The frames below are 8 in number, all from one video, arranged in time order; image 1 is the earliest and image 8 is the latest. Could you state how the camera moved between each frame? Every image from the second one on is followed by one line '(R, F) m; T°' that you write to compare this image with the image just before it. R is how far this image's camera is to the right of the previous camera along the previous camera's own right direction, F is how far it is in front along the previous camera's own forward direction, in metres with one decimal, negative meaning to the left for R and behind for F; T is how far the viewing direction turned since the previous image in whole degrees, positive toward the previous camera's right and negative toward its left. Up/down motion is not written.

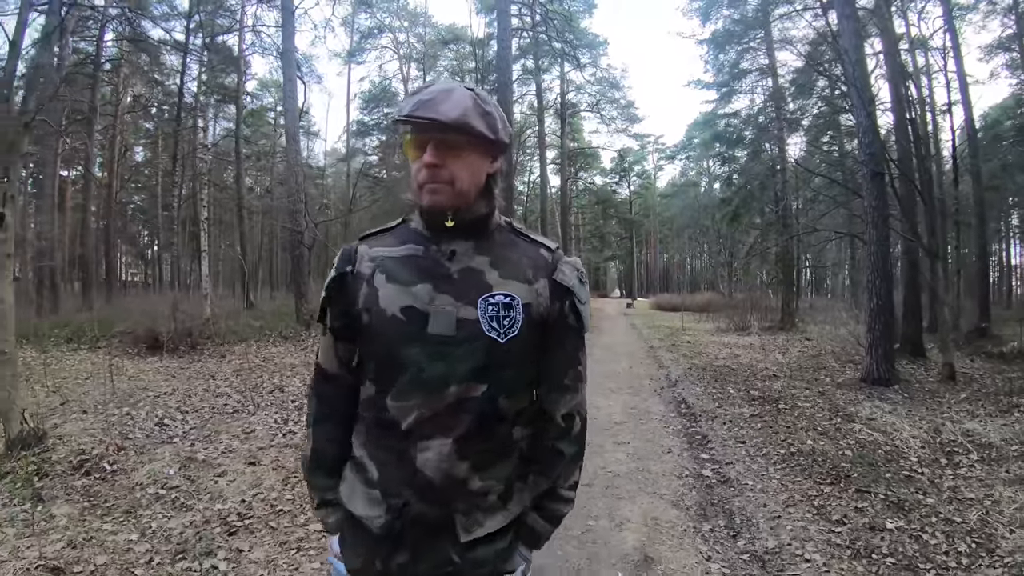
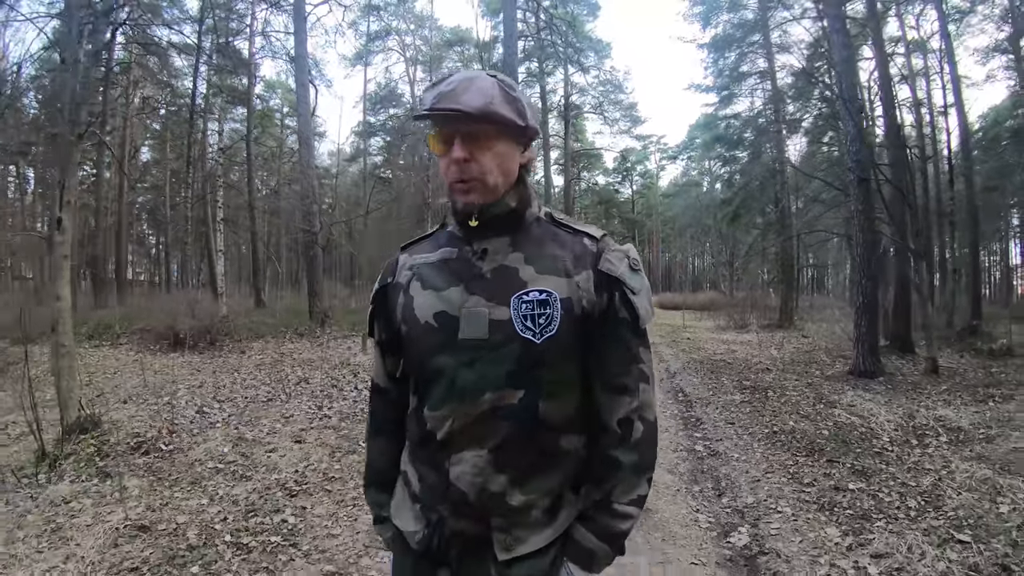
(-0.1, -0.6) m; 0°
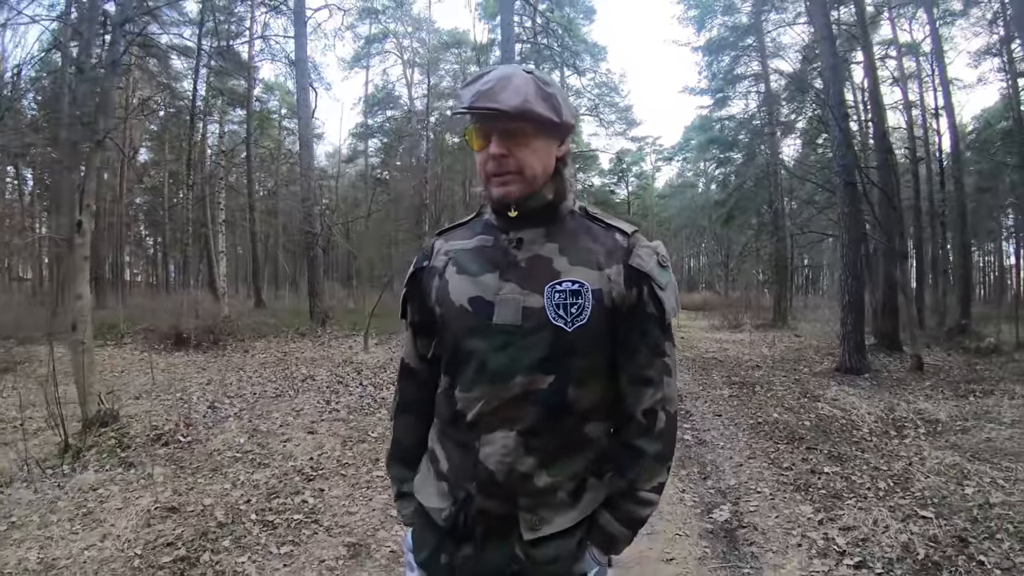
(0.0, -0.3) m; 0°
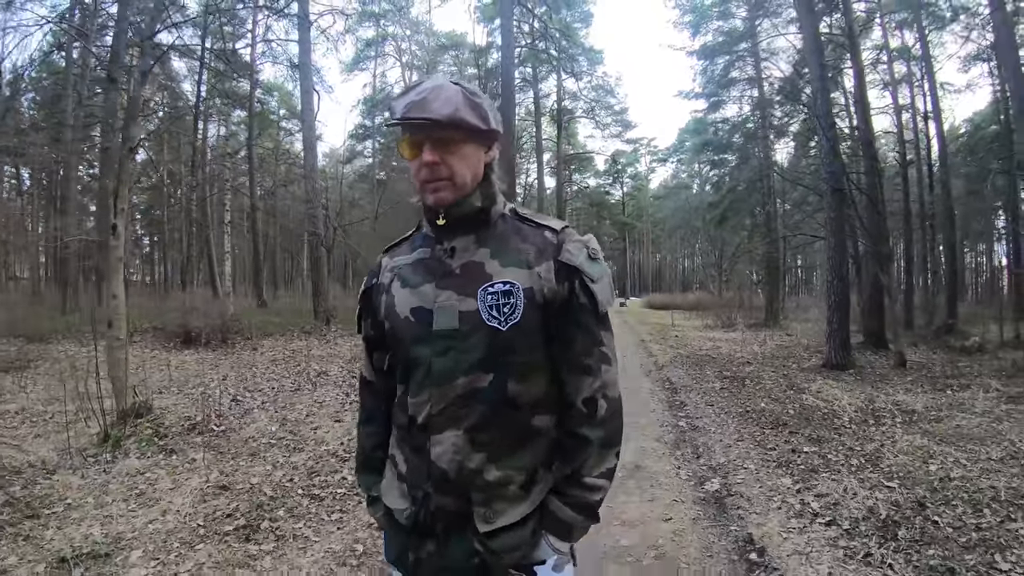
(-0.1, -0.5) m; +1°
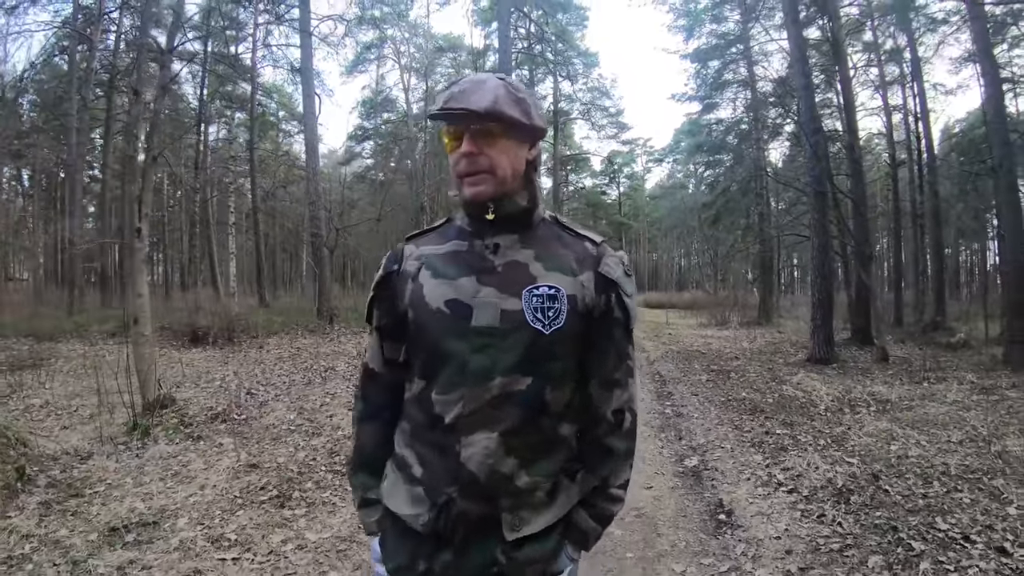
(0.0, -0.5) m; 0°
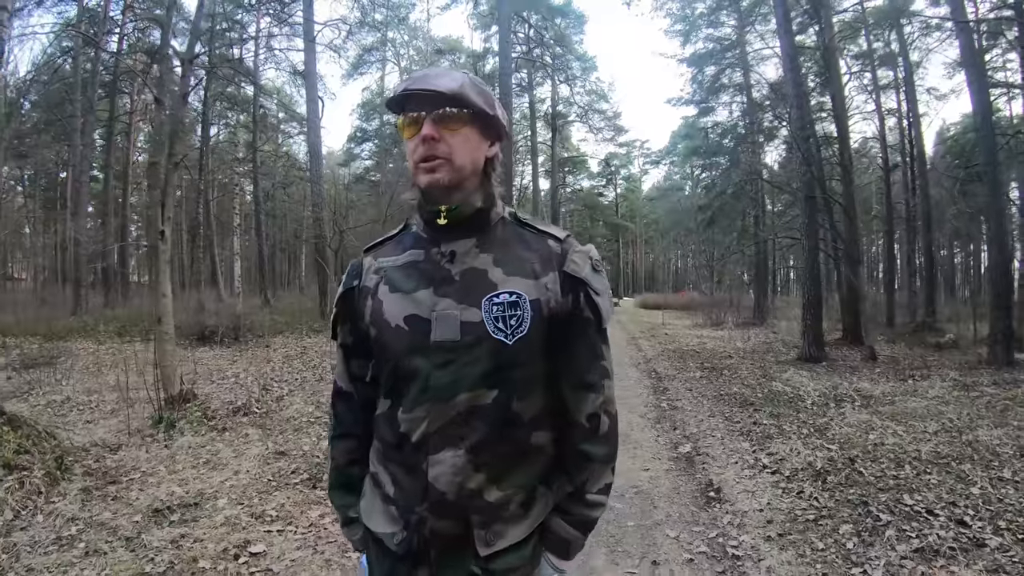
(-0.1, -0.4) m; 0°
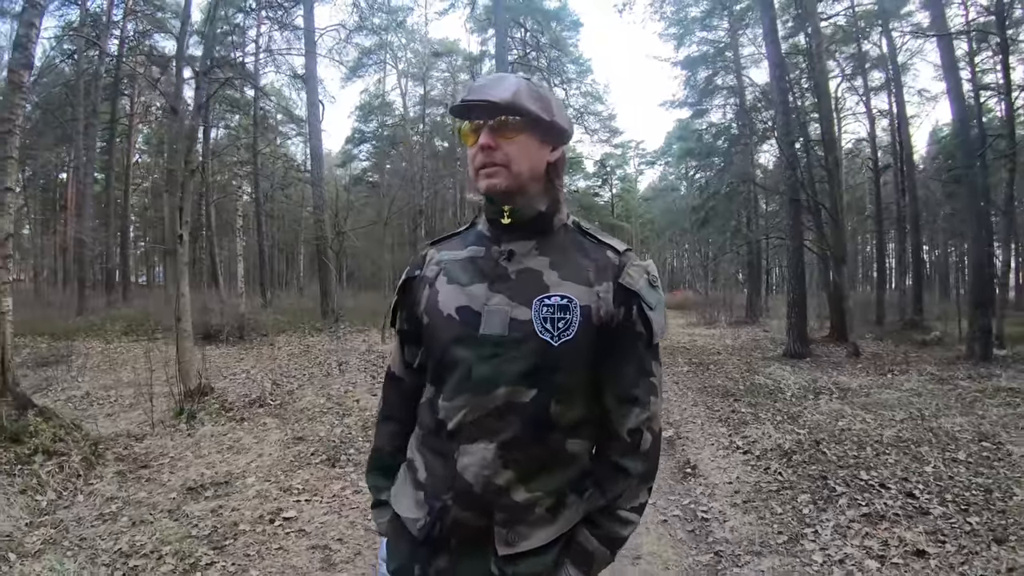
(0.0, -0.5) m; 0°
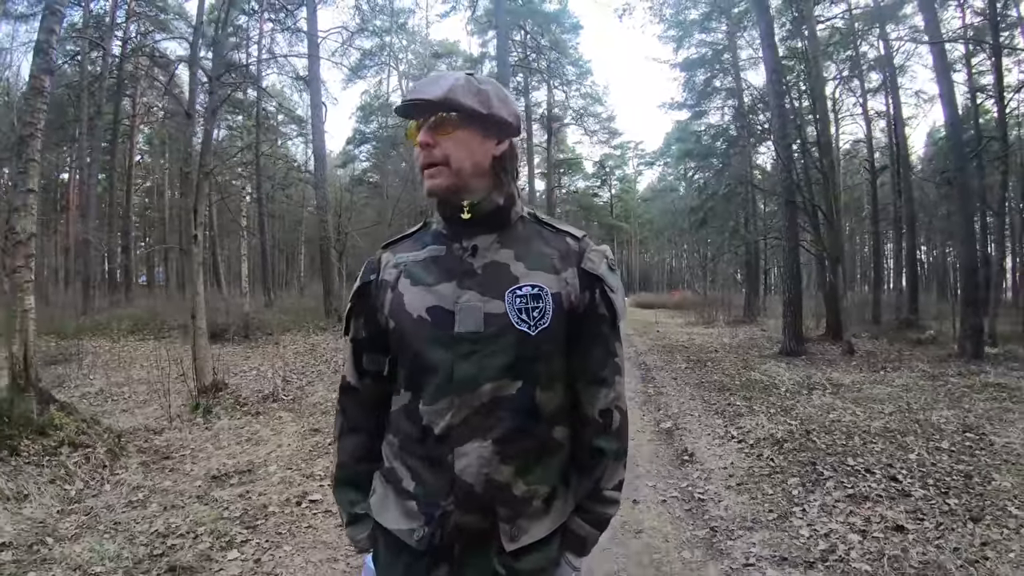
(-0.1, -0.3) m; 0°
